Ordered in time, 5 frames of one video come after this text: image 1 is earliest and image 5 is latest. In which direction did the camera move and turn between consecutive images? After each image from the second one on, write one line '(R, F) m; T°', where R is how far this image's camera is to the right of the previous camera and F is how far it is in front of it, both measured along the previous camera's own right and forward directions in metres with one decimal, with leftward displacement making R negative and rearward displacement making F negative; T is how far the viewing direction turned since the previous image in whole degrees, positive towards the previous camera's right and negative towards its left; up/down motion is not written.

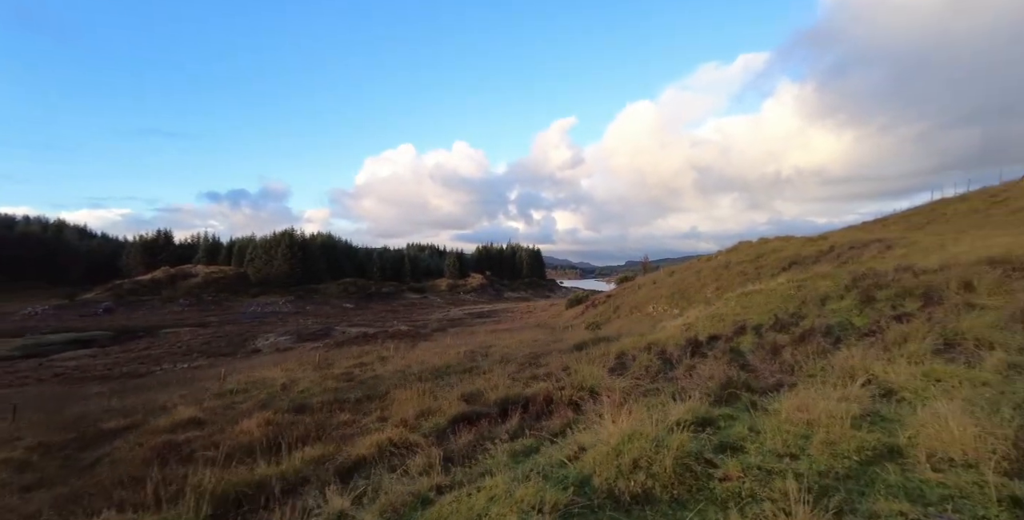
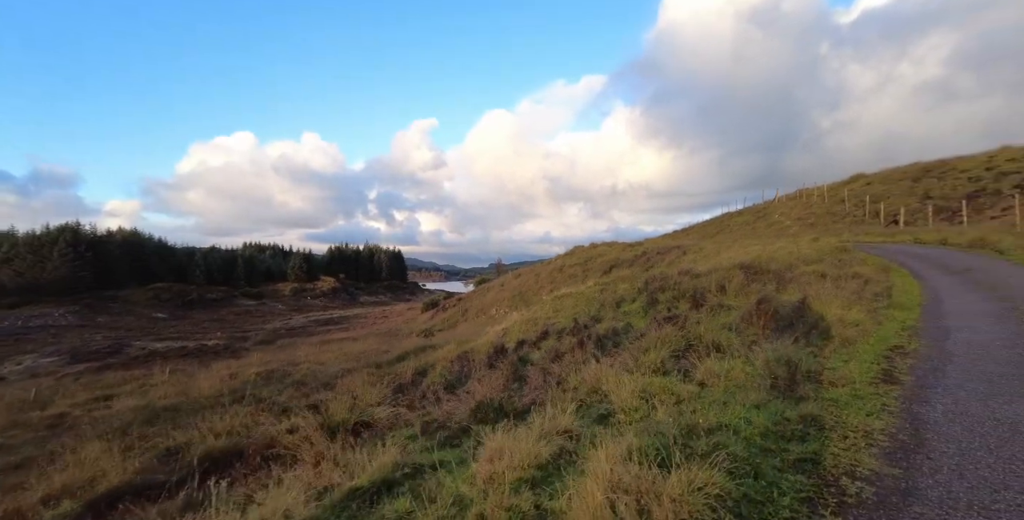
(+1.5, +0.6) m; +17°
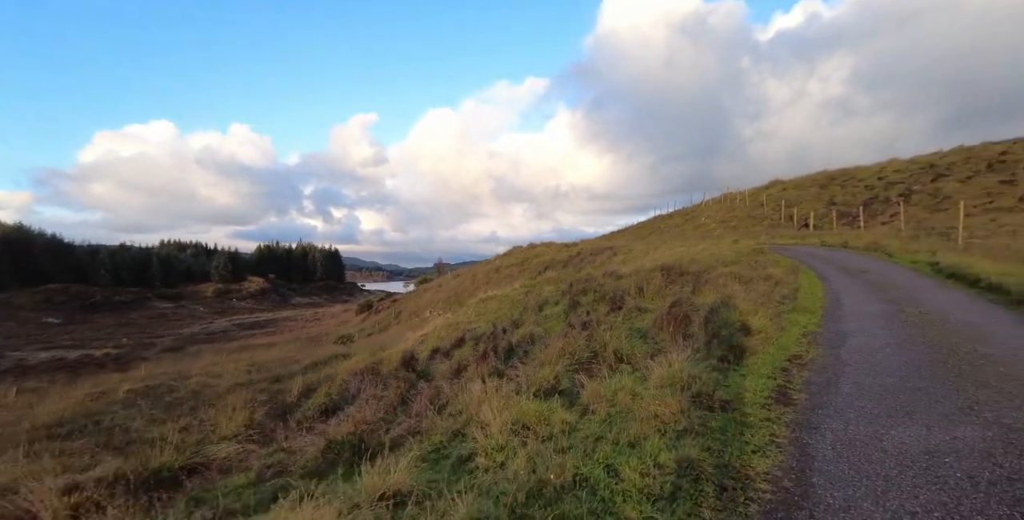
(+0.8, +0.8) m; +7°
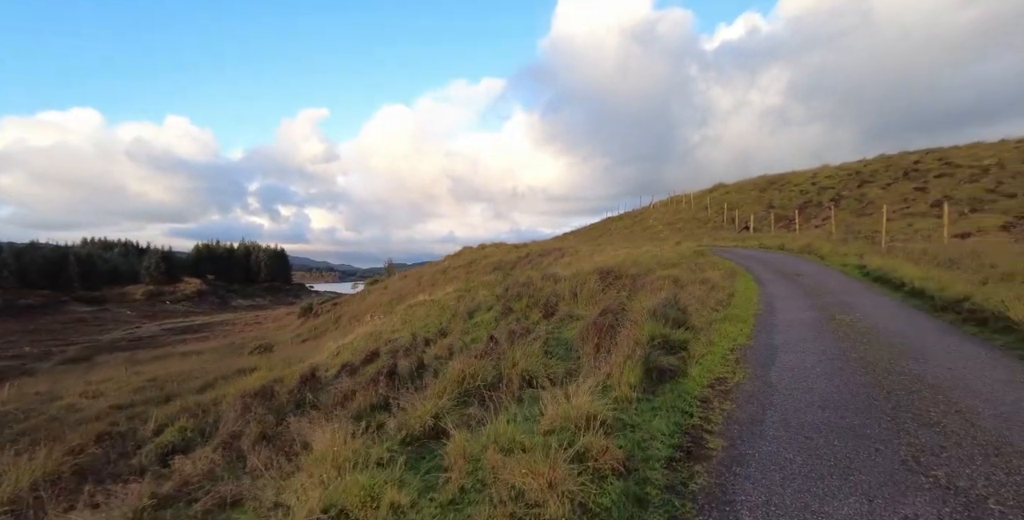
(+0.9, +1.2) m; +5°
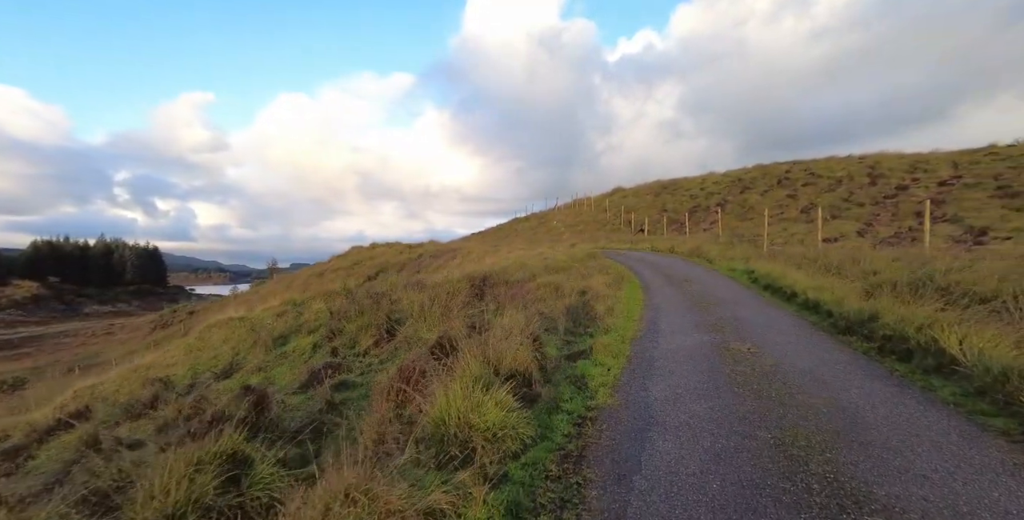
(+2.0, +3.3) m; +11°
